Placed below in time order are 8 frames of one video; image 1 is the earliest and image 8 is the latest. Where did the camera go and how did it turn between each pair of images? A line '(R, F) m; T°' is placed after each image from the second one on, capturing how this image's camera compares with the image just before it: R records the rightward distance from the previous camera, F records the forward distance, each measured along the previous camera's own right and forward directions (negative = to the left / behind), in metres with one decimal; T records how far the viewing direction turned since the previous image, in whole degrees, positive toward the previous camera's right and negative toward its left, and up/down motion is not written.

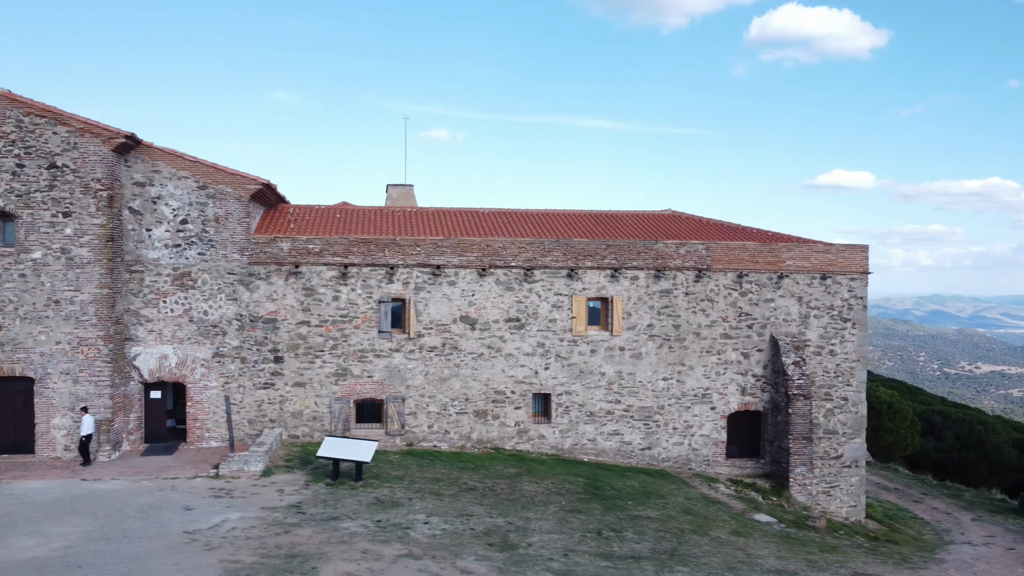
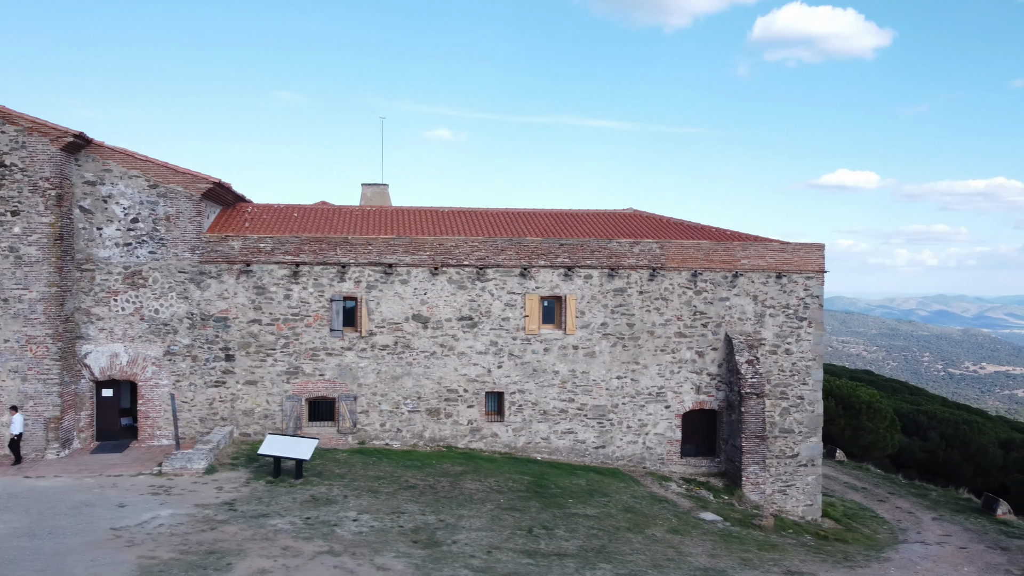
(+1.0, 0.0) m; 0°
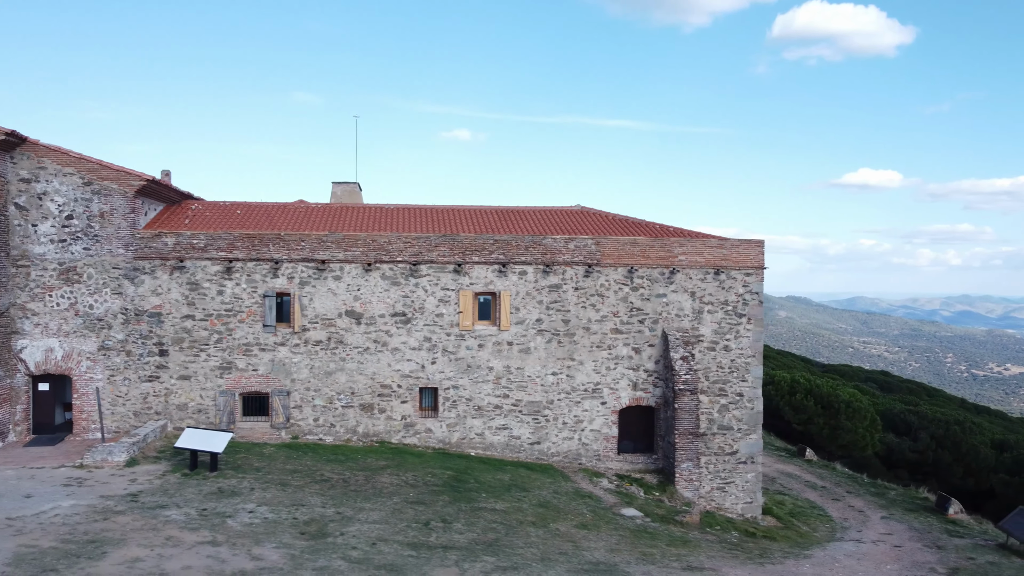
(+1.7, 0.0) m; -1°
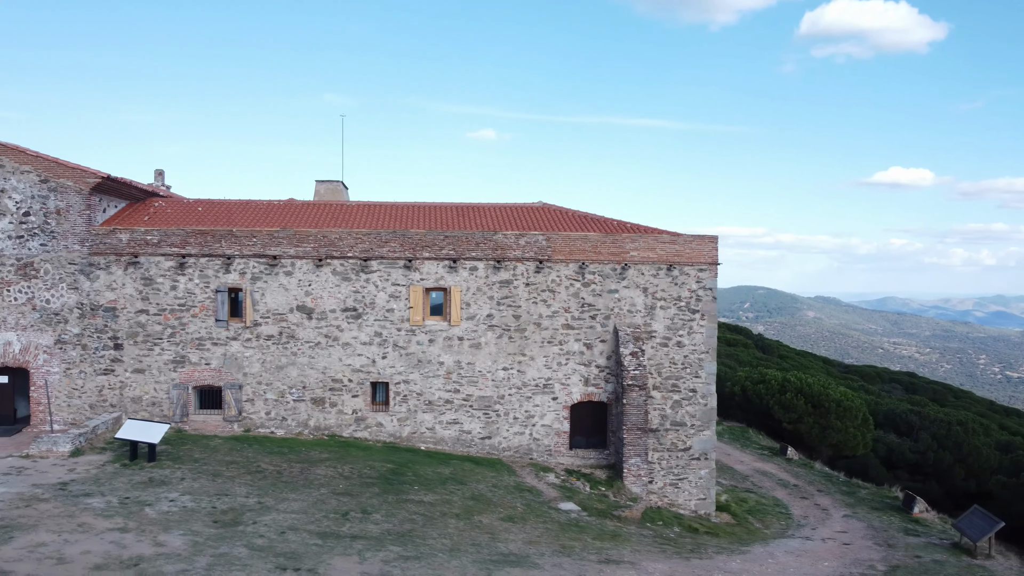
(+1.5, -0.1) m; -1°
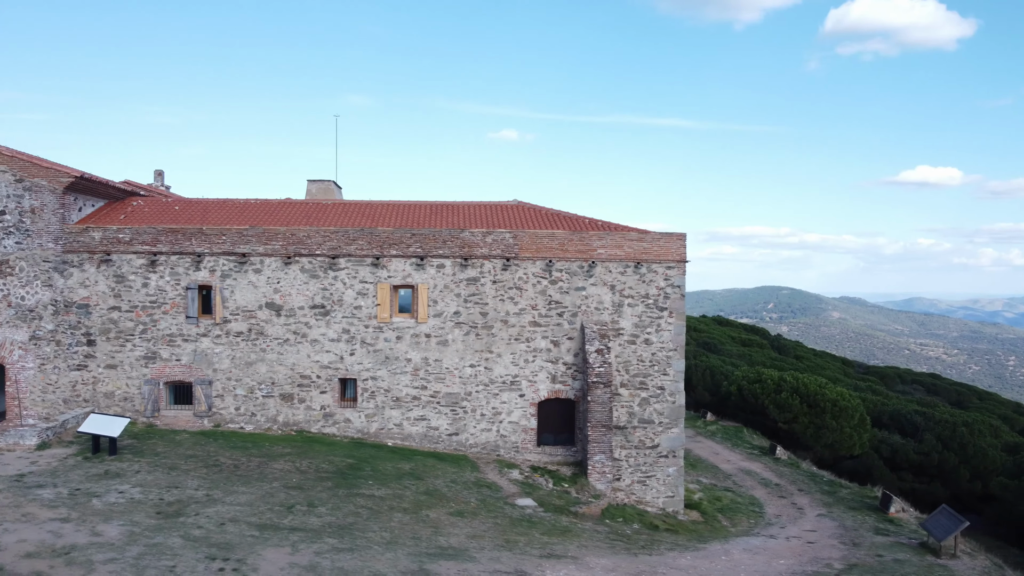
(+1.1, -0.1) m; -1°
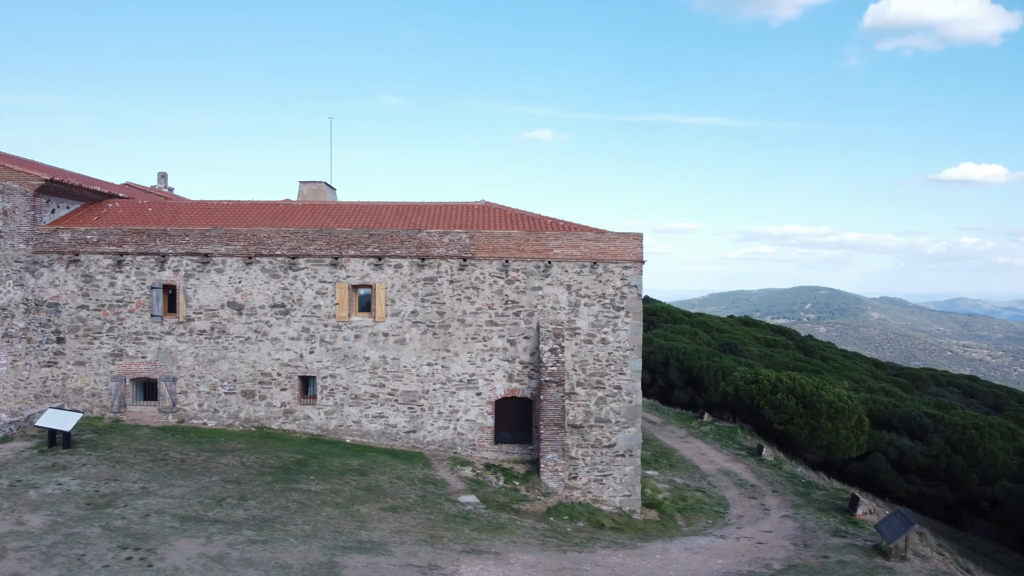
(+1.5, -0.1) m; -2°
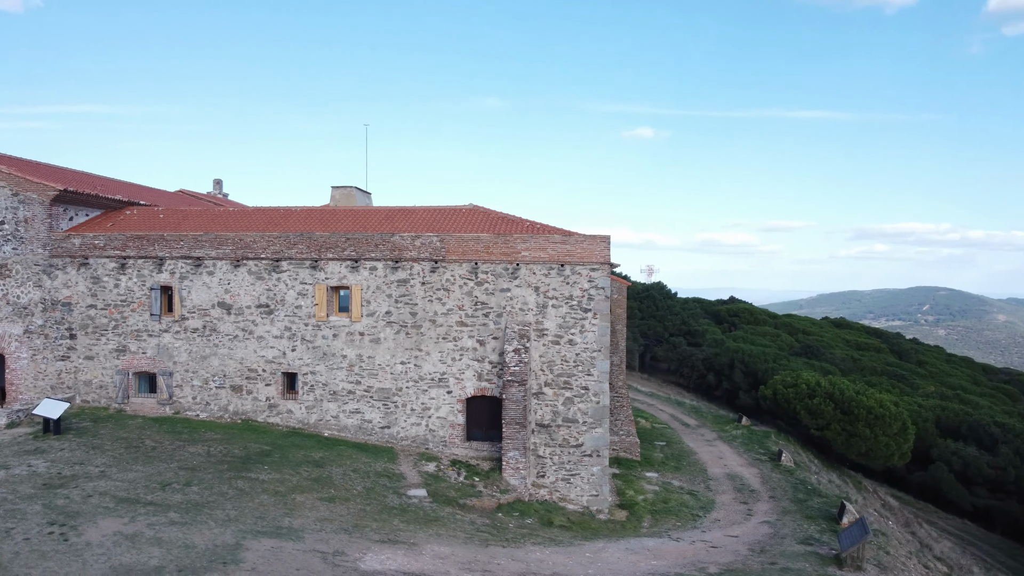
(+2.5, -0.1) m; -7°
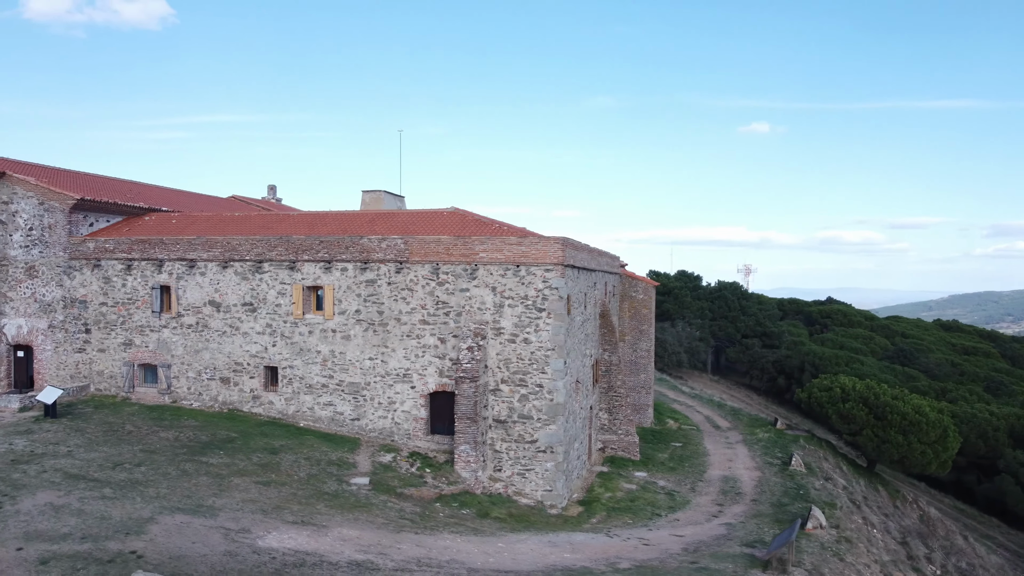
(+2.9, -0.1) m; -7°
